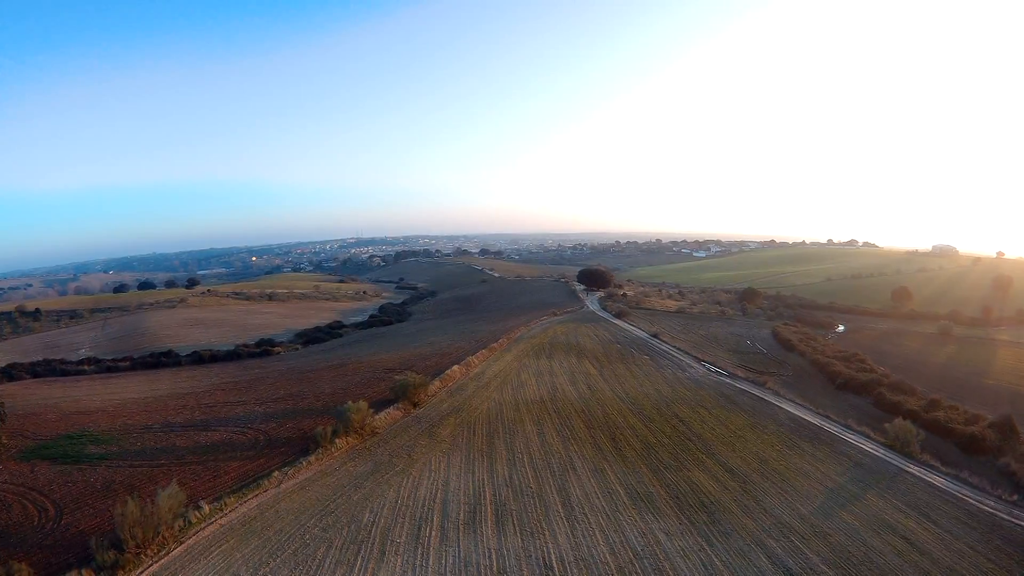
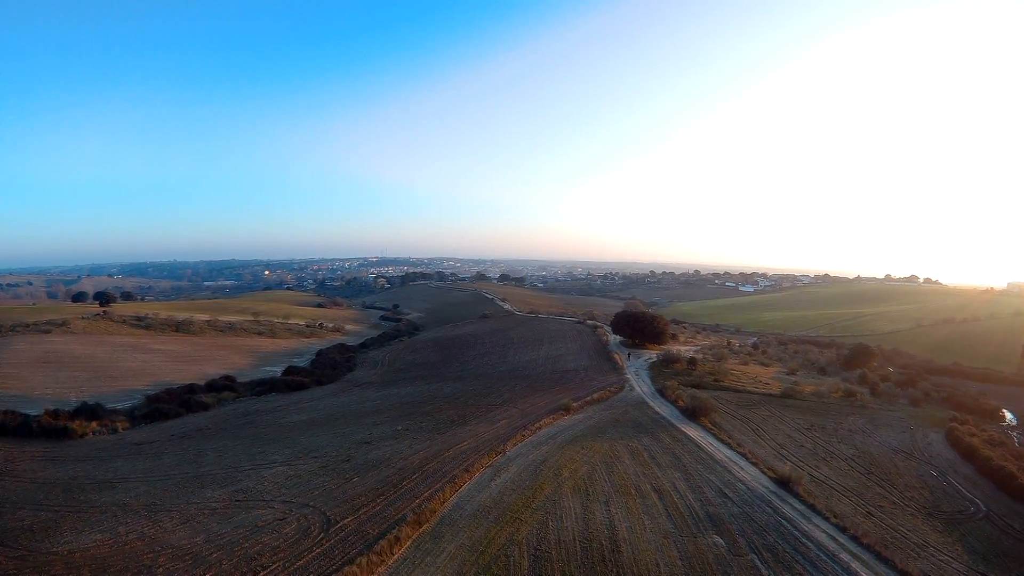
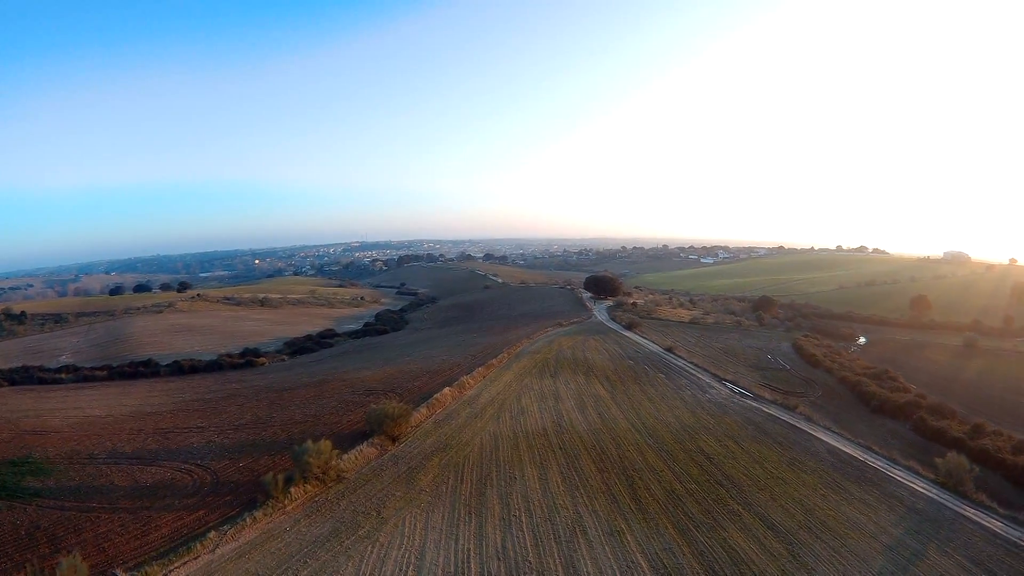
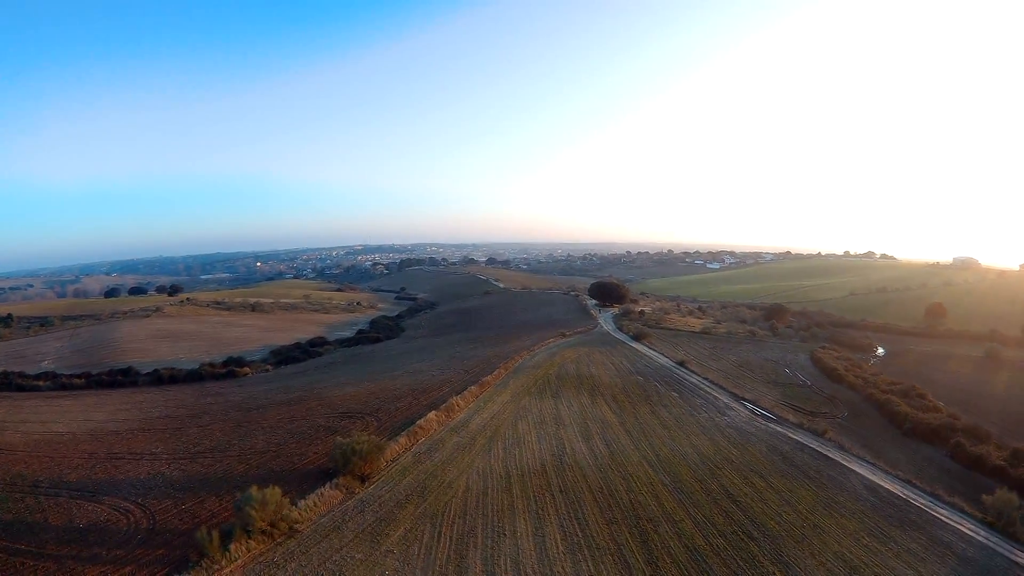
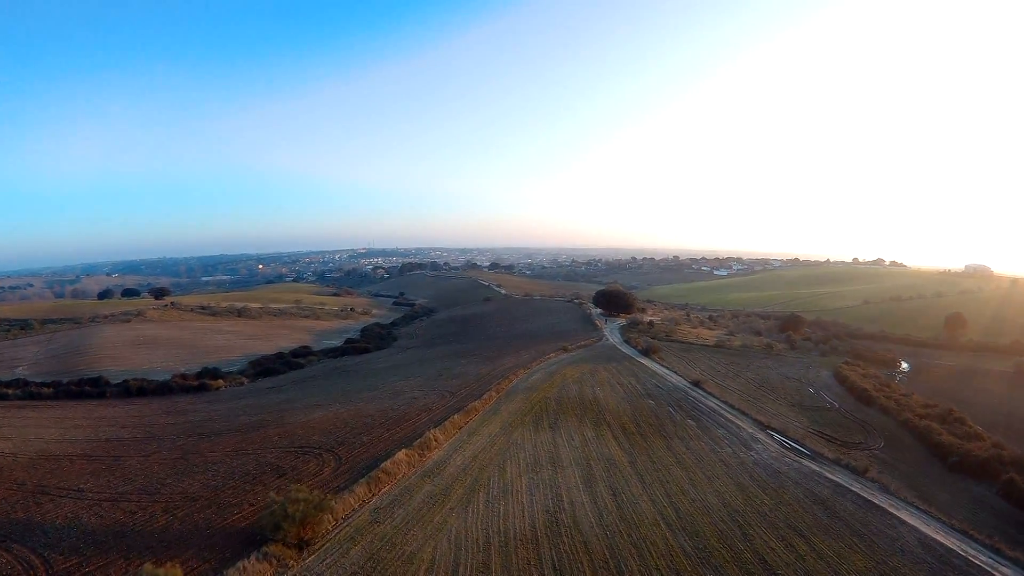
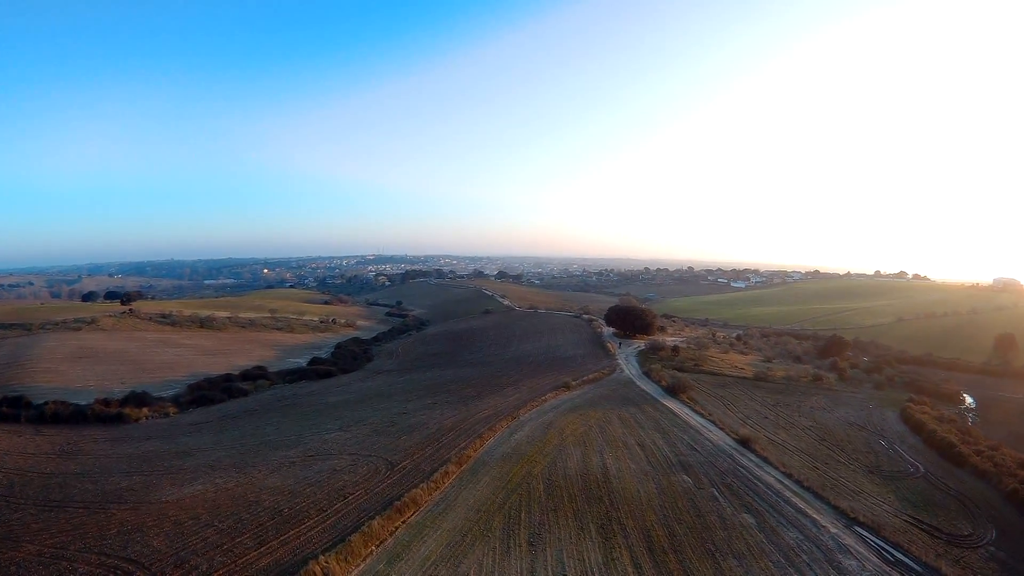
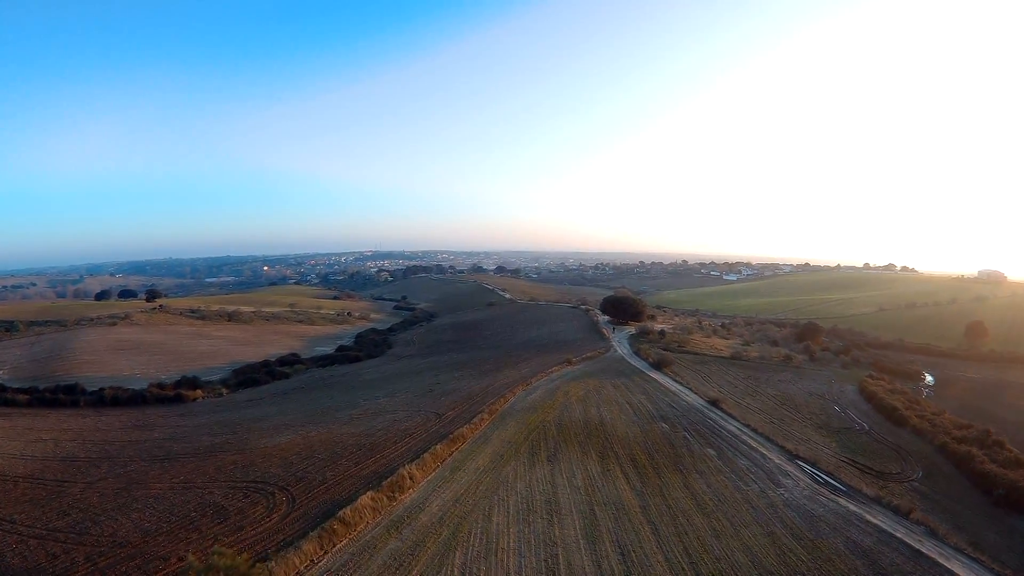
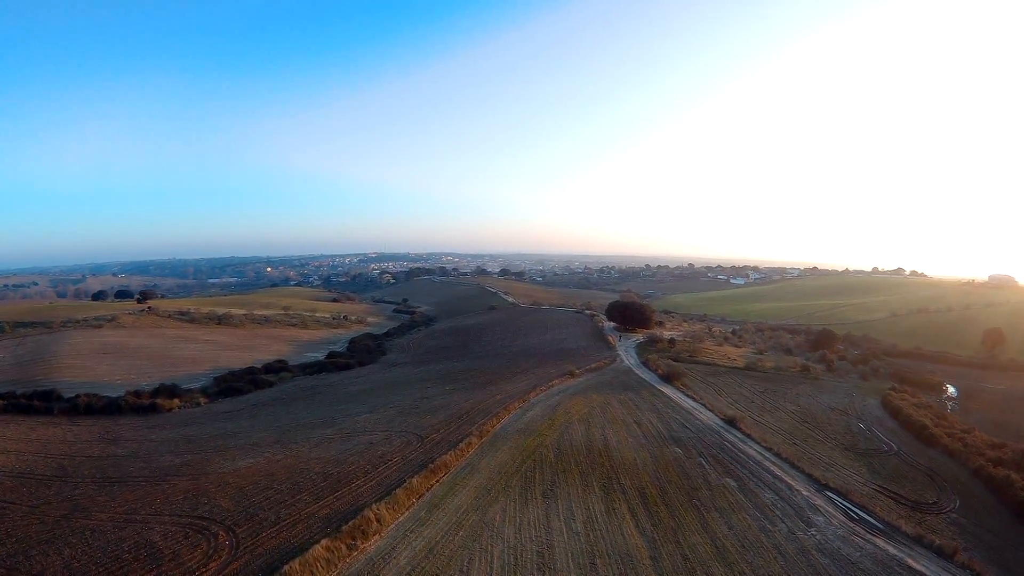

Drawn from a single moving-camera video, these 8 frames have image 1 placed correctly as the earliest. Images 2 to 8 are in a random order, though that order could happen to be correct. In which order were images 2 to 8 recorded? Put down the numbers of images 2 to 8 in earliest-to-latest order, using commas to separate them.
3, 4, 5, 7, 8, 6, 2
